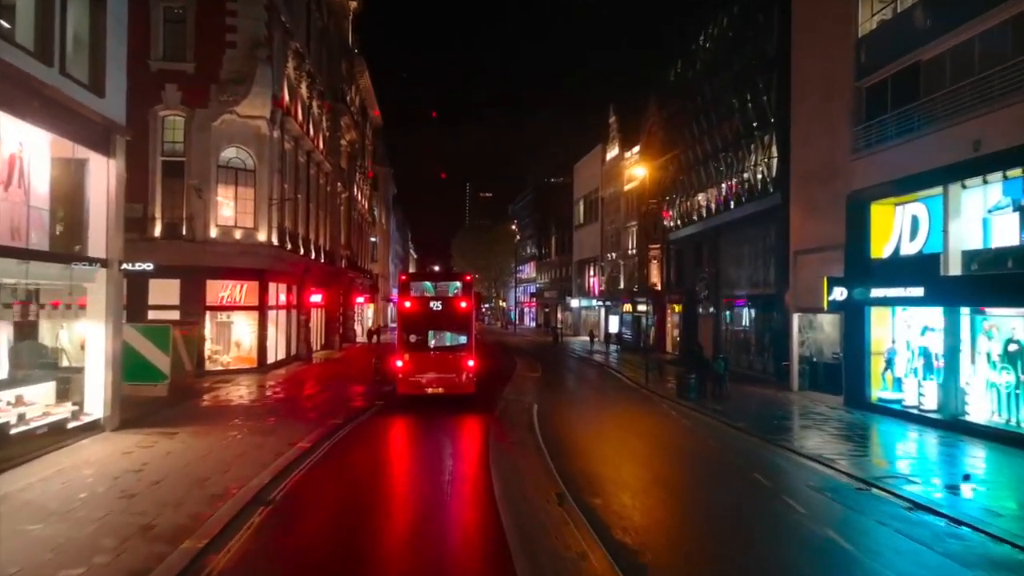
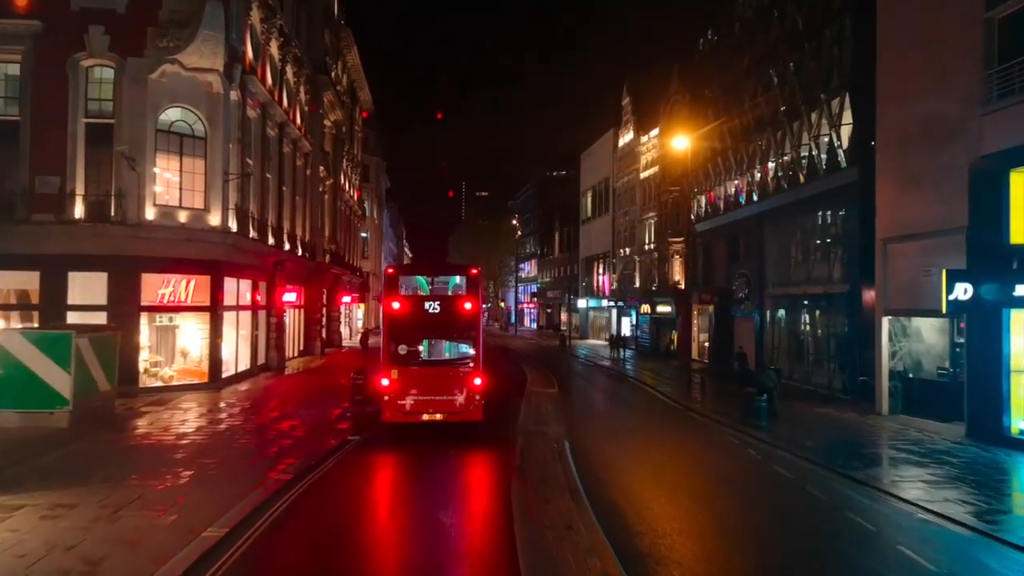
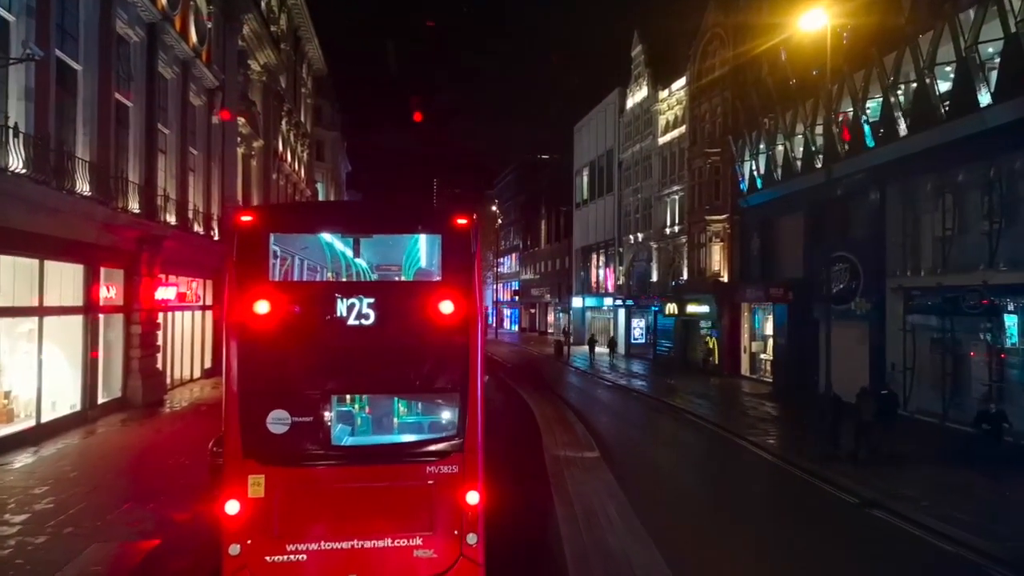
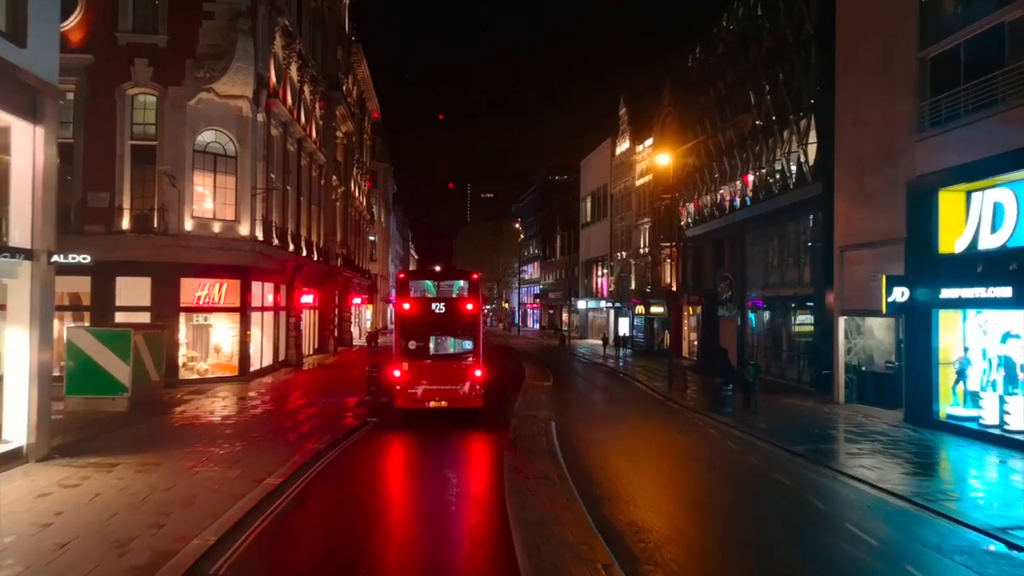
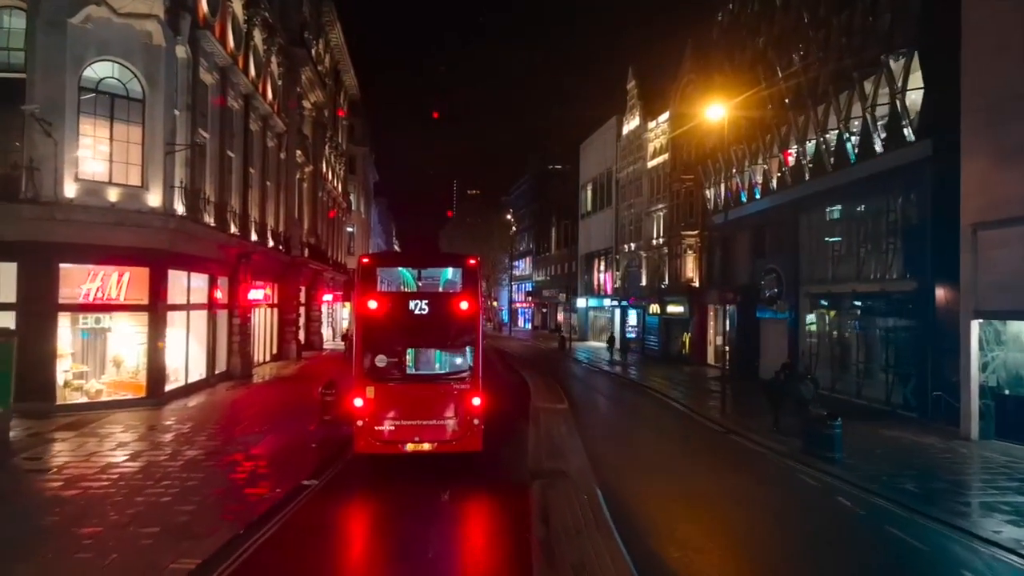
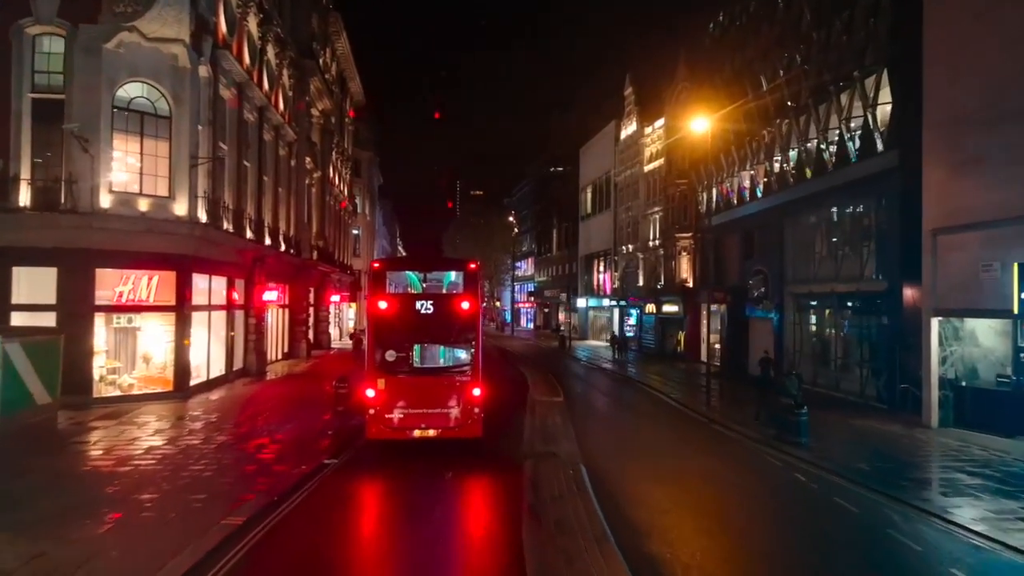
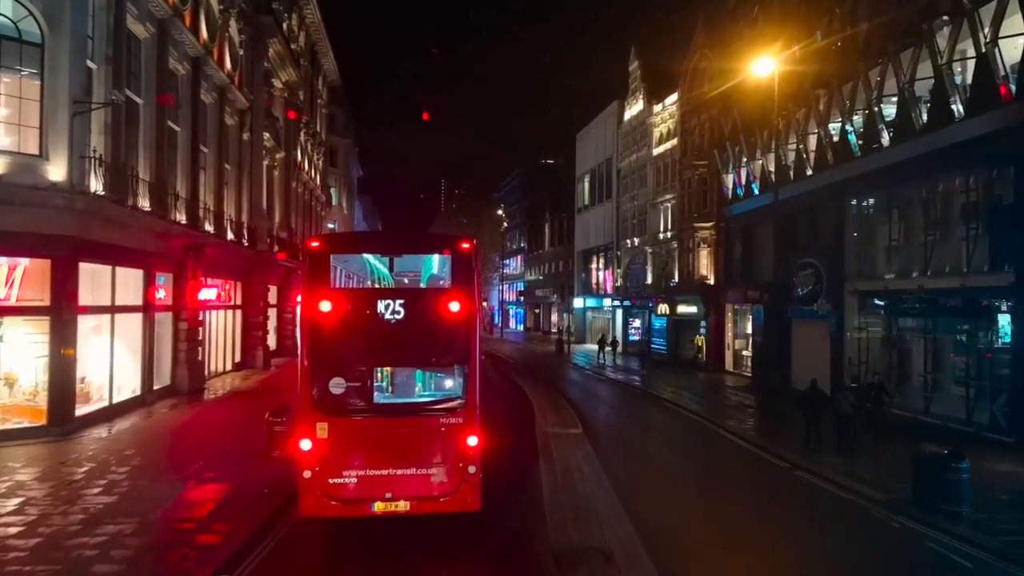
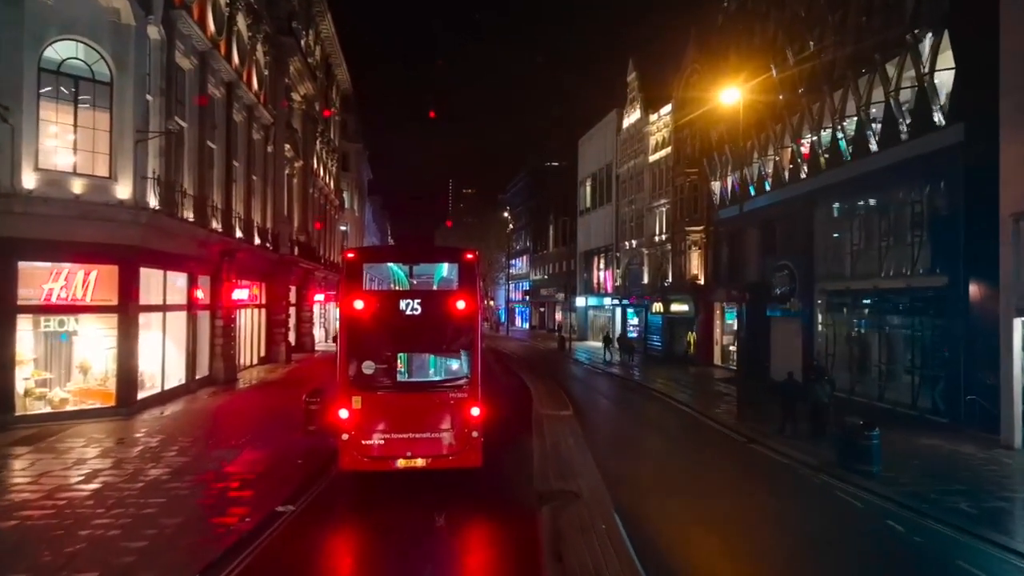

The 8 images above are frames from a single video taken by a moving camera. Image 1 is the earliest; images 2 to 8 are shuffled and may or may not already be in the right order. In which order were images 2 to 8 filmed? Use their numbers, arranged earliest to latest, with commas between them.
4, 2, 6, 5, 8, 7, 3
